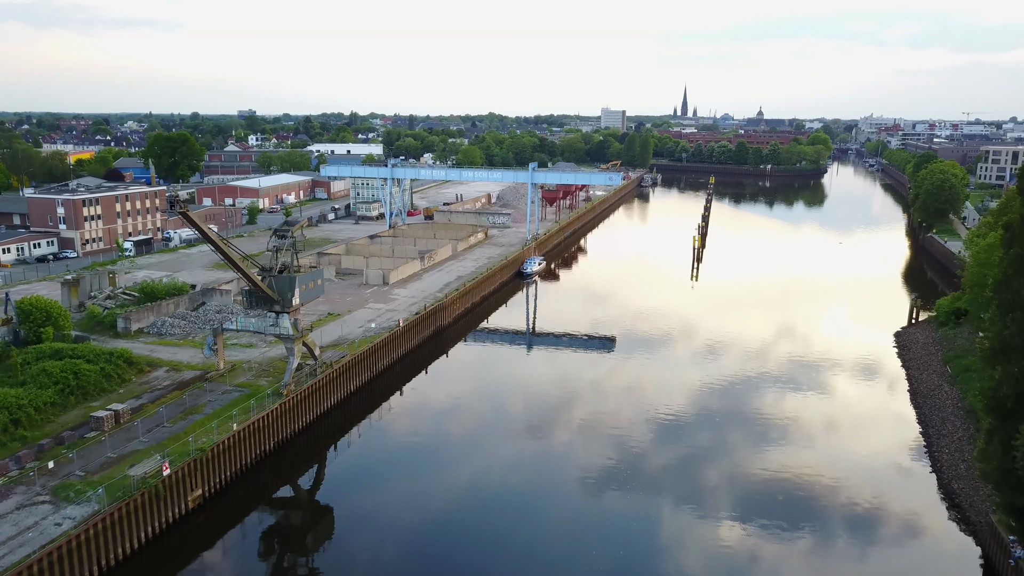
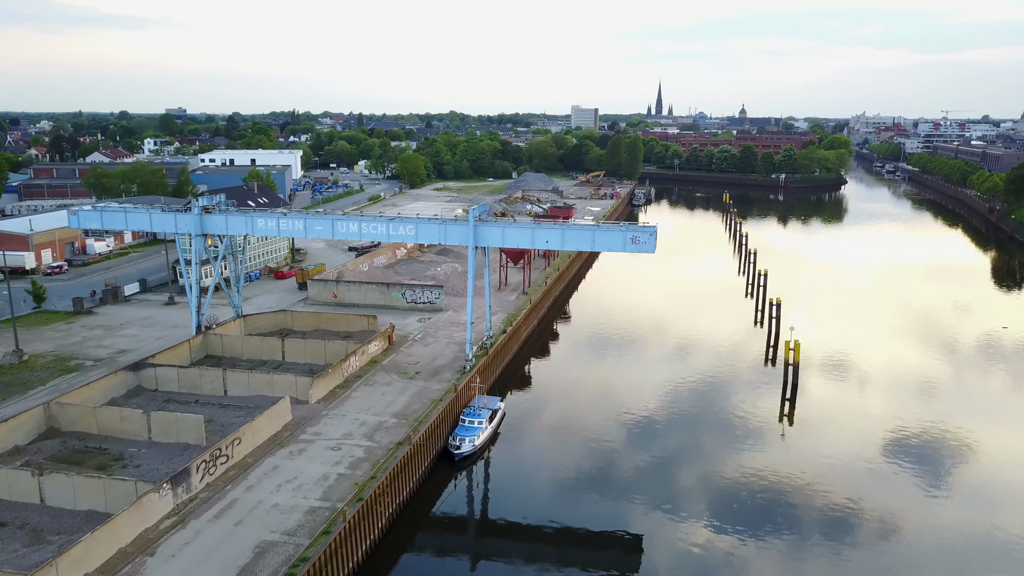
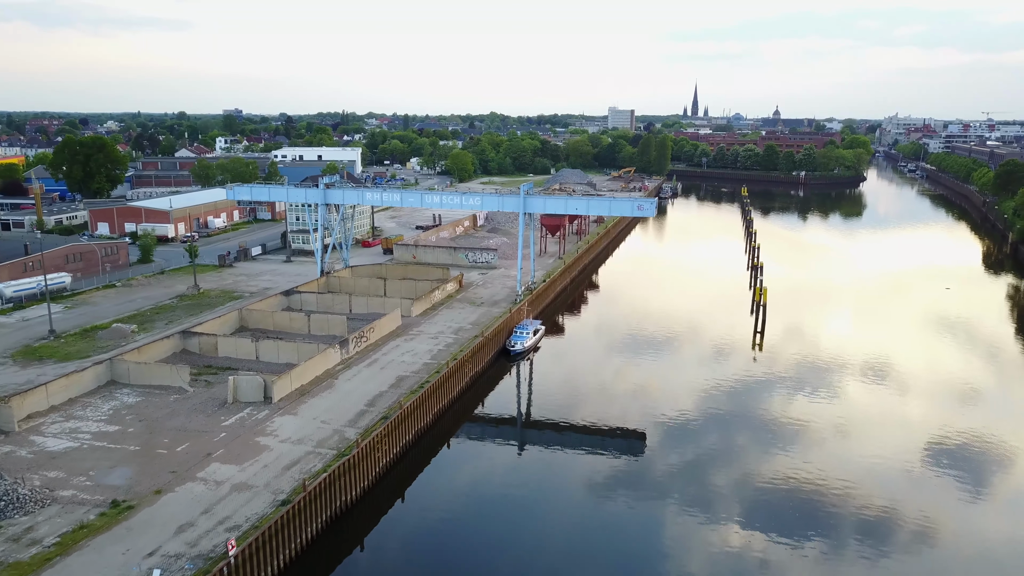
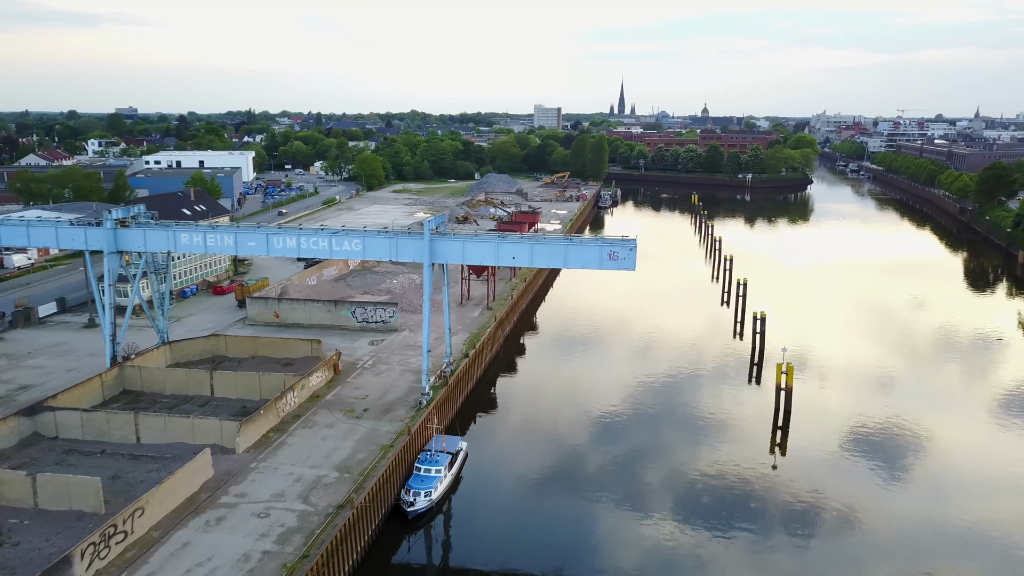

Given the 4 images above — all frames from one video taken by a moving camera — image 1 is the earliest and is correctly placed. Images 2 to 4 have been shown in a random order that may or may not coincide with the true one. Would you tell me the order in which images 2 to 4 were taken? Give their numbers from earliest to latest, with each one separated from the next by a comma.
3, 2, 4
